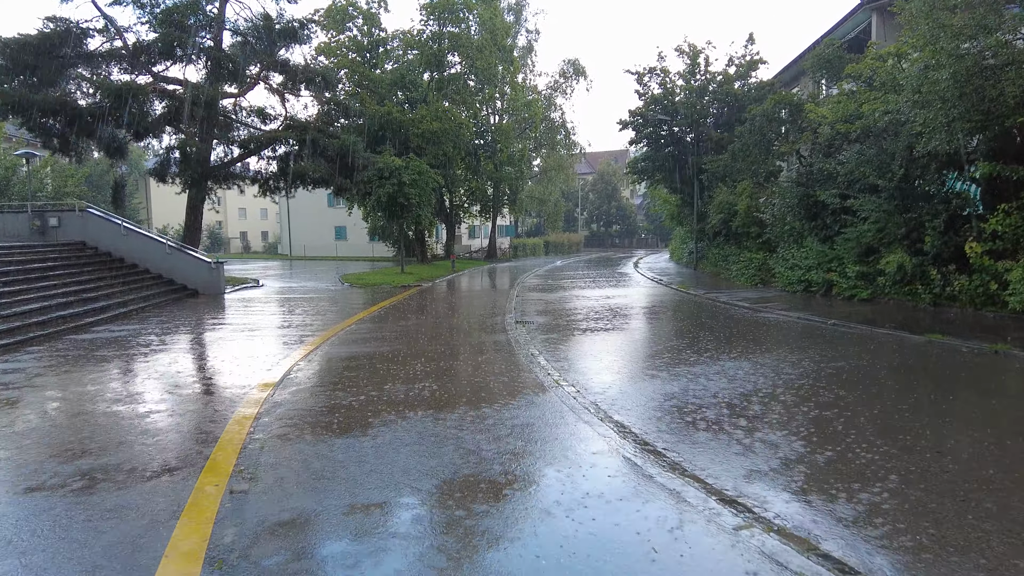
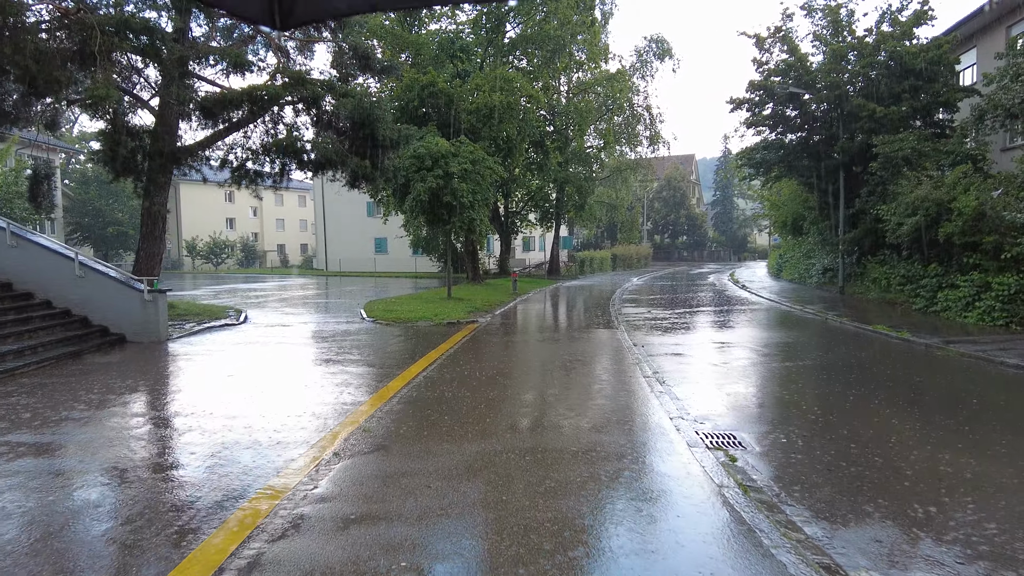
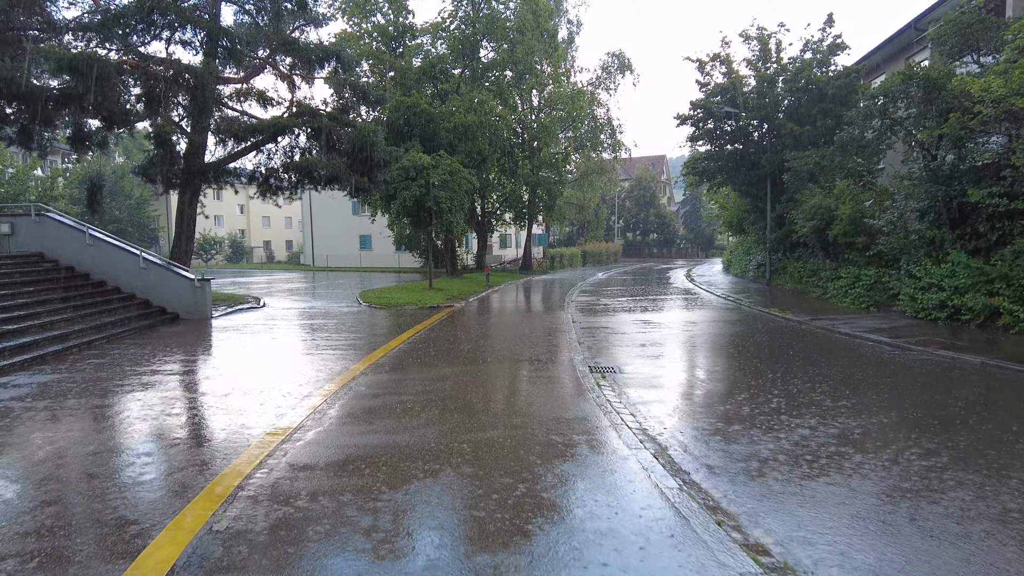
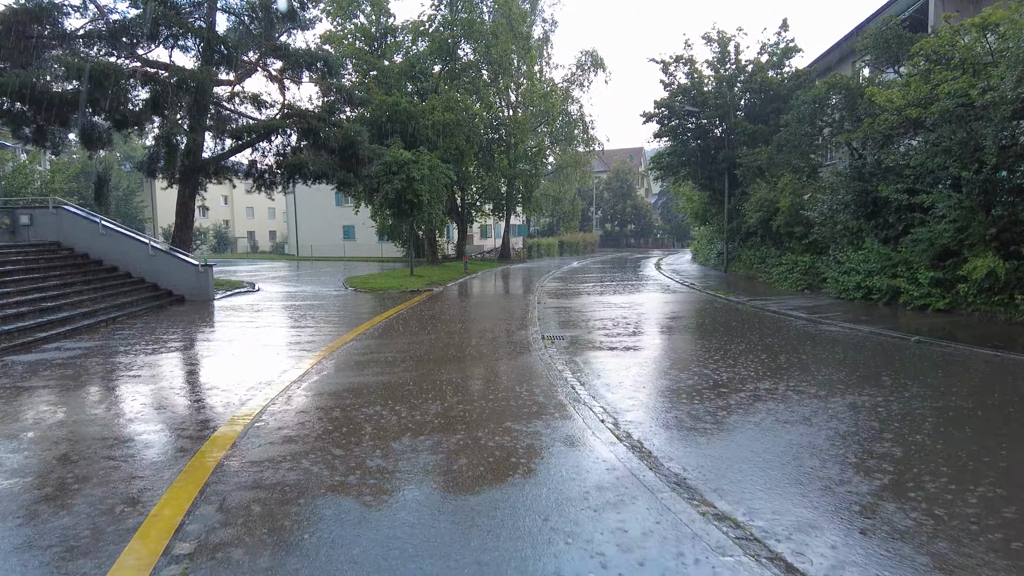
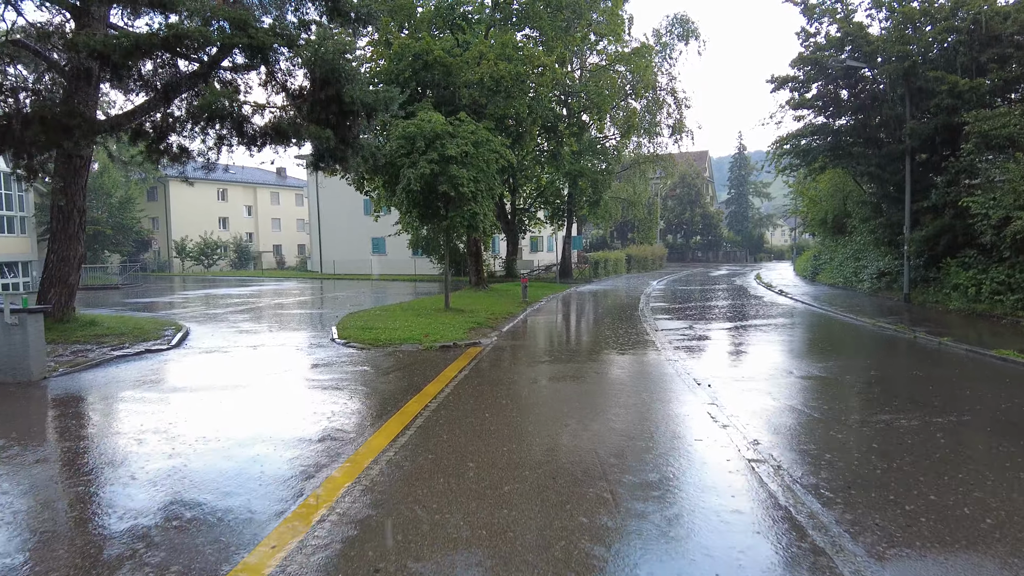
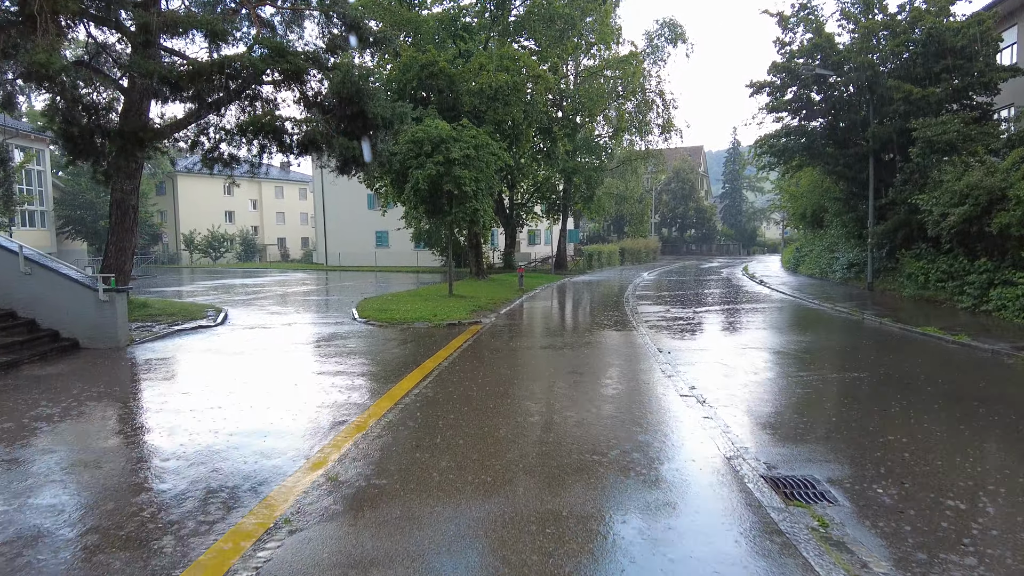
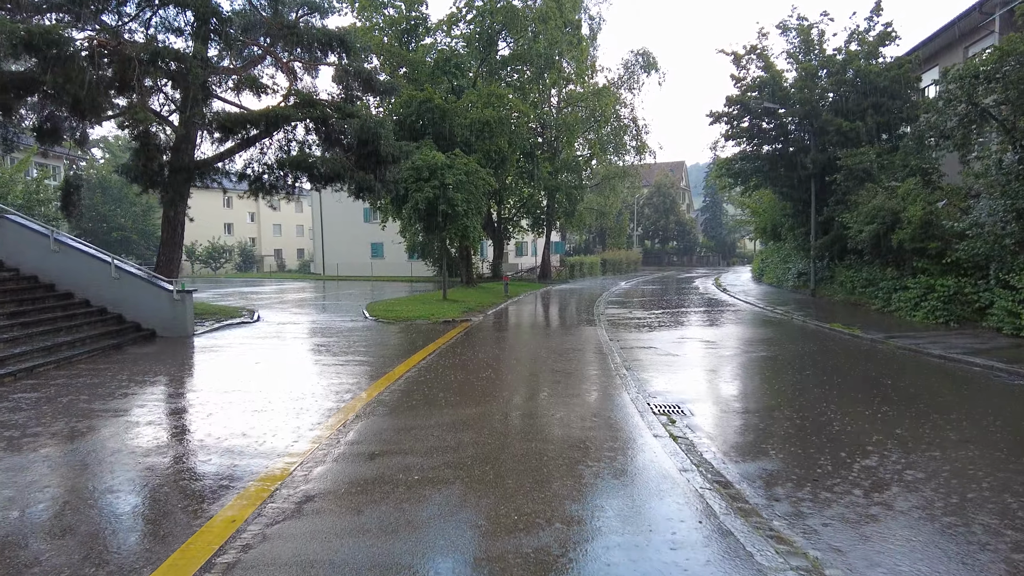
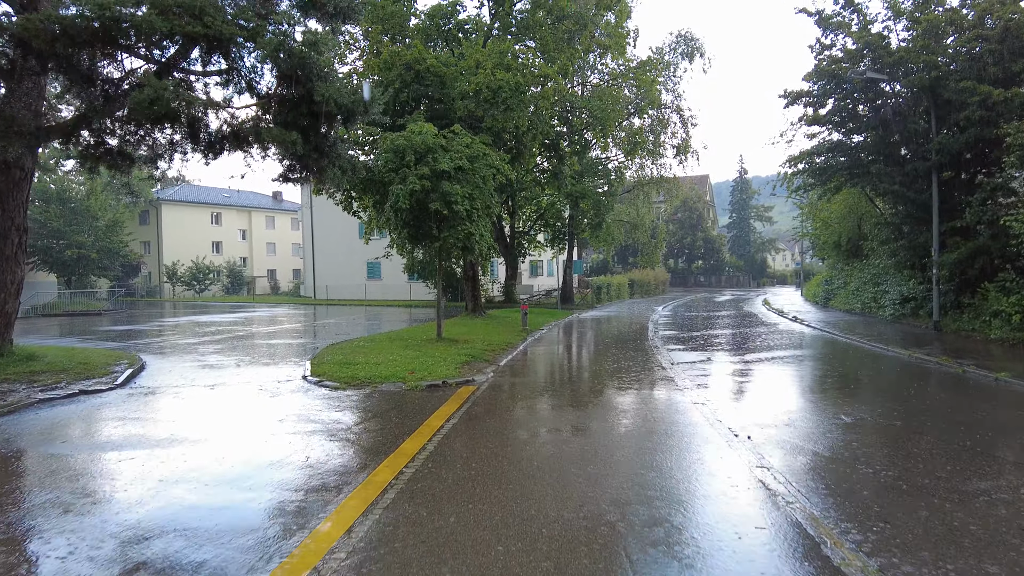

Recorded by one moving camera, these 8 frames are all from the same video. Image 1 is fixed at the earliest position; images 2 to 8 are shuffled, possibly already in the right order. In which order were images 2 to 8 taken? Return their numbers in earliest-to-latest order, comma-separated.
4, 3, 7, 2, 6, 5, 8
